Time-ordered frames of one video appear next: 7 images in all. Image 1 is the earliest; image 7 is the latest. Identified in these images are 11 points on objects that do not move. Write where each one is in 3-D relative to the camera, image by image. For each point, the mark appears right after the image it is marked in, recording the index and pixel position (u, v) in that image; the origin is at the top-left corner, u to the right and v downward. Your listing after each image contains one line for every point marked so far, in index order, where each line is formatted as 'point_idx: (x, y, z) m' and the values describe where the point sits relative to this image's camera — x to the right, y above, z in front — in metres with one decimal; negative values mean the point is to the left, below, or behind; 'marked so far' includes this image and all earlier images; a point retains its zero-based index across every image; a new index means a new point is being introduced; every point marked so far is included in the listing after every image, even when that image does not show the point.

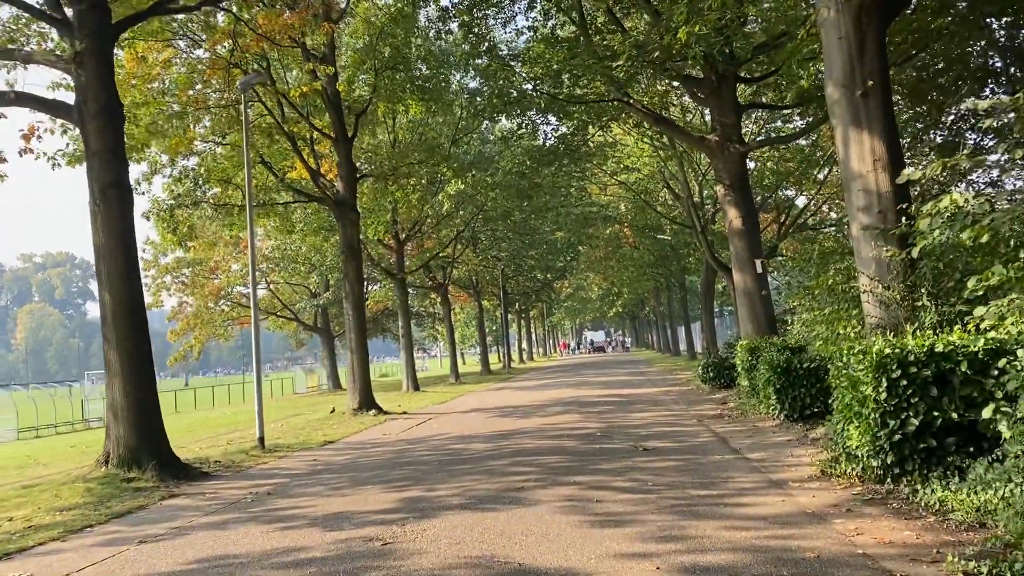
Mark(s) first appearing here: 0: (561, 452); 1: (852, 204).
0: (+0.6, -1.9, +9.8) m
1: (+3.6, +0.9, +9.0) m
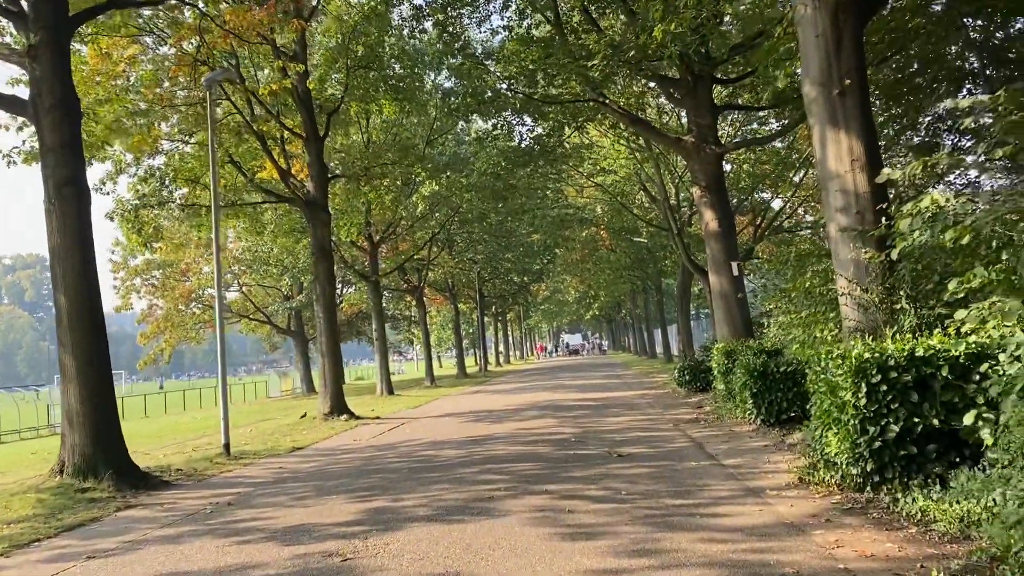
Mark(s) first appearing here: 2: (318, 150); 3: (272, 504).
0: (+0.2, -1.9, +9.6) m
1: (+3.3, +0.9, +8.8) m
2: (-4.3, +3.0, +18.7) m
3: (-2.3, -2.0, +8.1) m
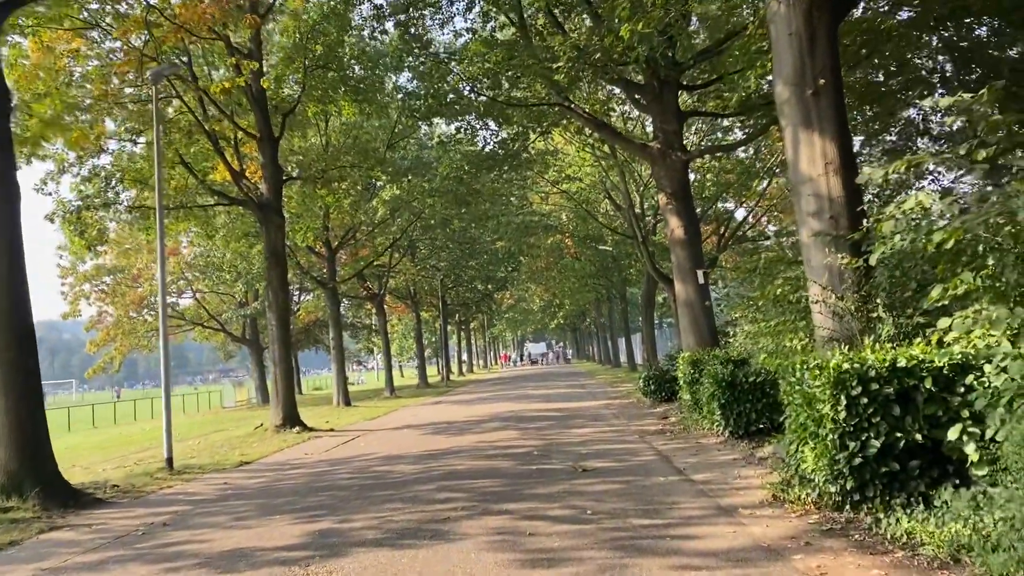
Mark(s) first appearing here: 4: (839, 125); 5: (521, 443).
0: (-0.2, -2.0, +9.1) m
1: (+2.9, +0.8, +8.5) m
2: (-5.1, +2.9, +18.0) m
3: (-2.7, -2.1, +7.5) m
4: (+3.2, +1.6, +8.3) m
5: (+0.1, -2.2, +12.3) m
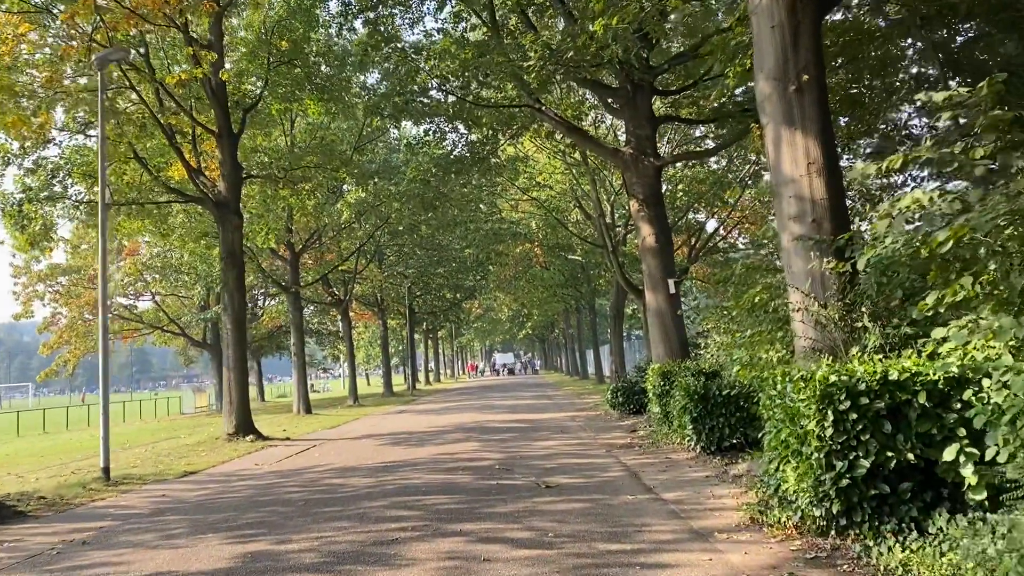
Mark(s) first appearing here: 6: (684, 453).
0: (-0.6, -2.0, +8.5) m
1: (+2.5, +0.7, +8.0) m
2: (-5.7, +2.8, +17.3) m
3: (-3.0, -2.0, +6.8) m
4: (+2.8, +1.5, +7.8) m
5: (-0.4, -2.3, +11.7) m
6: (+2.2, -2.1, +11.0) m
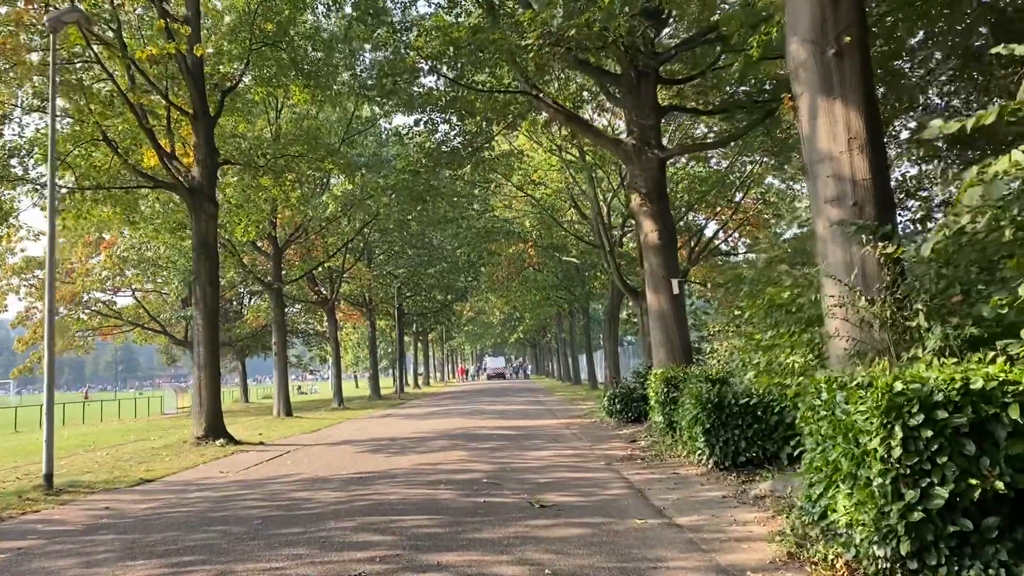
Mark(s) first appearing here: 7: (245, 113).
0: (-0.7, -1.9, +7.4) m
1: (+2.5, +0.8, +7.0) m
2: (-5.8, +3.0, +16.2) m
3: (-3.1, -1.9, +5.7) m
4: (+2.8, +1.5, +6.8) m
5: (-0.5, -2.2, +10.6) m
6: (+2.1, -2.1, +9.9) m
7: (-6.2, +4.1, +19.9) m
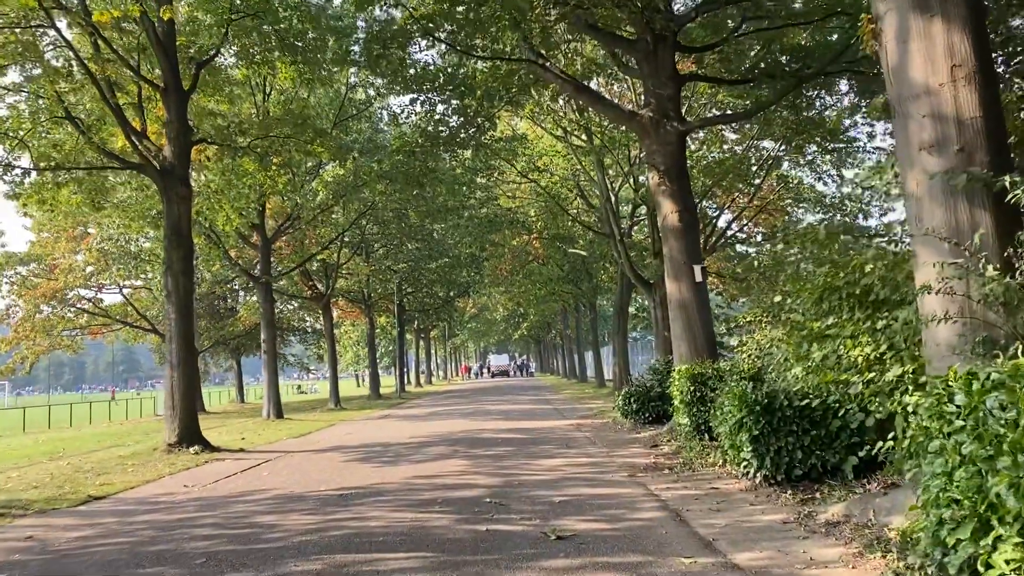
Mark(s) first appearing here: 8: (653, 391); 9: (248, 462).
0: (-0.6, -1.7, +5.9) m
1: (+2.5, +0.9, +5.5) m
2: (-5.7, +3.1, +14.7) m
3: (-3.0, -1.8, +4.2) m
4: (+2.9, +1.7, +5.3) m
5: (-0.4, -2.0, +9.1) m
6: (+2.2, -1.9, +8.4) m
7: (-6.2, +4.3, +18.4) m
8: (+2.6, -1.9, +15.5) m
9: (-3.9, -2.6, +12.6) m
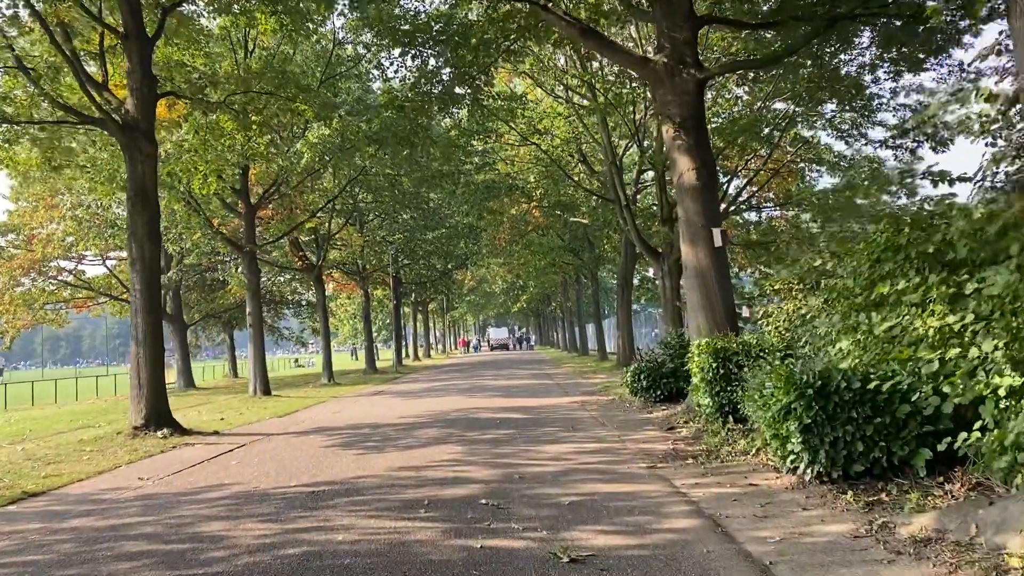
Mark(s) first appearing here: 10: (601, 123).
0: (-0.6, -1.5, +4.7) m
1: (+2.5, +1.2, +4.1) m
2: (-5.7, +3.6, +13.3) m
3: (-3.0, -1.6, +3.0) m
4: (+2.8, +2.0, +3.9) m
5: (-0.4, -1.7, +7.9) m
6: (+2.2, -1.6, +7.2) m
7: (-6.2, +4.9, +17.0) m
8: (+2.6, -1.3, +14.3) m
9: (-3.9, -2.1, +11.4) m
10: (+2.1, +3.9, +20.1) m
